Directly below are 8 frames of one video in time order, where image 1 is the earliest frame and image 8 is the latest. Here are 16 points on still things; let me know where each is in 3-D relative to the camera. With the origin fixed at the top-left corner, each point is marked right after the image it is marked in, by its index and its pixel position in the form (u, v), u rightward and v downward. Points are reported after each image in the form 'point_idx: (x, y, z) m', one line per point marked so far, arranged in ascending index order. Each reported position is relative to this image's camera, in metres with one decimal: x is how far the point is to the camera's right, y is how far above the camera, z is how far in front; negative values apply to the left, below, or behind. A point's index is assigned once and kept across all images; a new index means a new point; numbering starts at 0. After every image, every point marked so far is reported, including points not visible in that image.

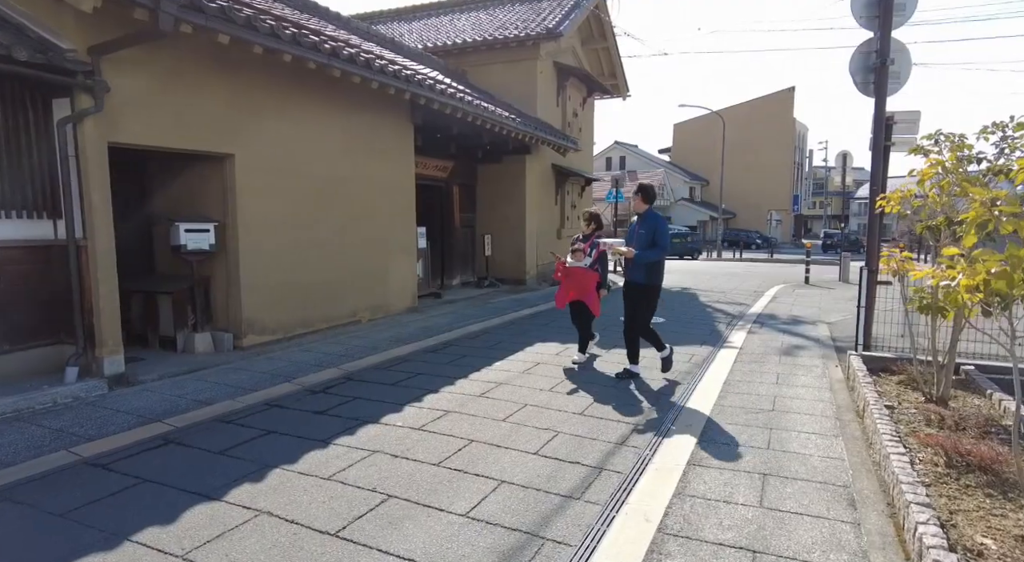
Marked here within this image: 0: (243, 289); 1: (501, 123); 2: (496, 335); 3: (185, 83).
0: (-3.0, -0.1, +7.3) m
1: (-0.2, +2.8, +11.7) m
2: (-0.2, -0.7, +8.5) m
3: (-3.3, +1.9, +6.5) m
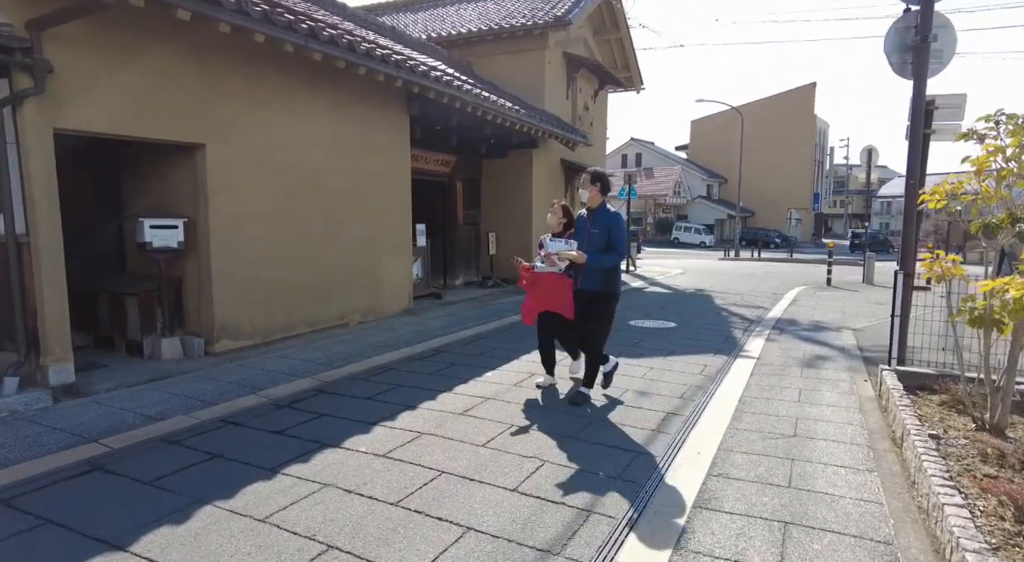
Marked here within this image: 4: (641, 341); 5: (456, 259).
0: (-3.1, -0.1, +6.7) m
1: (-0.1, +2.8, +11.1) m
2: (-0.2, -0.7, +7.9) m
3: (-3.3, +1.9, +5.9) m
4: (+1.6, -0.7, +8.0) m
5: (-1.2, +0.5, +13.4) m
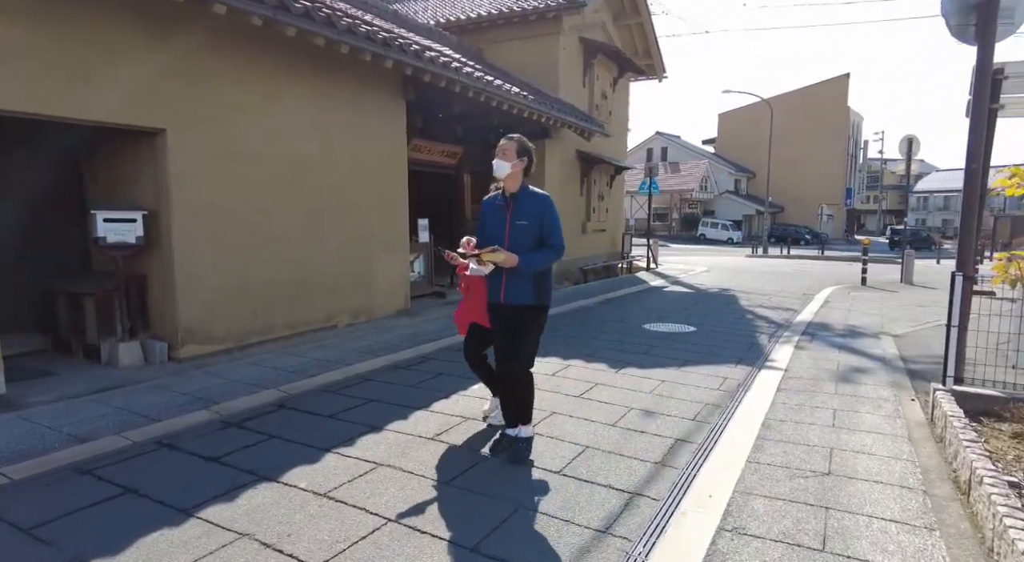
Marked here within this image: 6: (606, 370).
0: (-3.1, -0.1, +6.1) m
1: (0.0, +2.8, +10.3) m
2: (-0.3, -0.7, +7.2) m
3: (-3.4, +1.9, +5.3) m
4: (+1.6, -0.7, +7.2) m
5: (-1.0, +0.5, +12.7) m
6: (+0.9, -0.8, +6.1) m
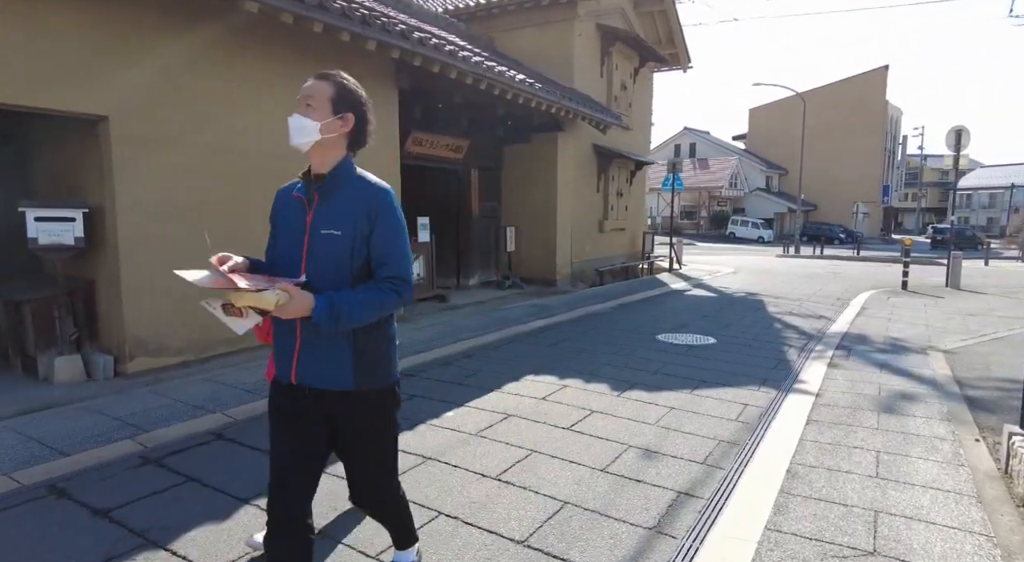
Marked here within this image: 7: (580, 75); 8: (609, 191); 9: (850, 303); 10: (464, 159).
0: (-3.2, -0.1, +5.5) m
1: (+0.1, +2.8, +9.5) m
2: (-0.3, -0.8, +6.4) m
3: (-3.5, +1.9, +4.6) m
4: (+1.5, -0.8, +6.4) m
5: (-0.8, +0.5, +12.0) m
6: (+0.8, -0.9, +5.3) m
7: (+1.4, +4.1, +13.1) m
8: (+2.2, +2.1, +14.6) m
9: (+5.6, -0.4, +10.6) m
10: (-0.8, +2.2, +11.5) m
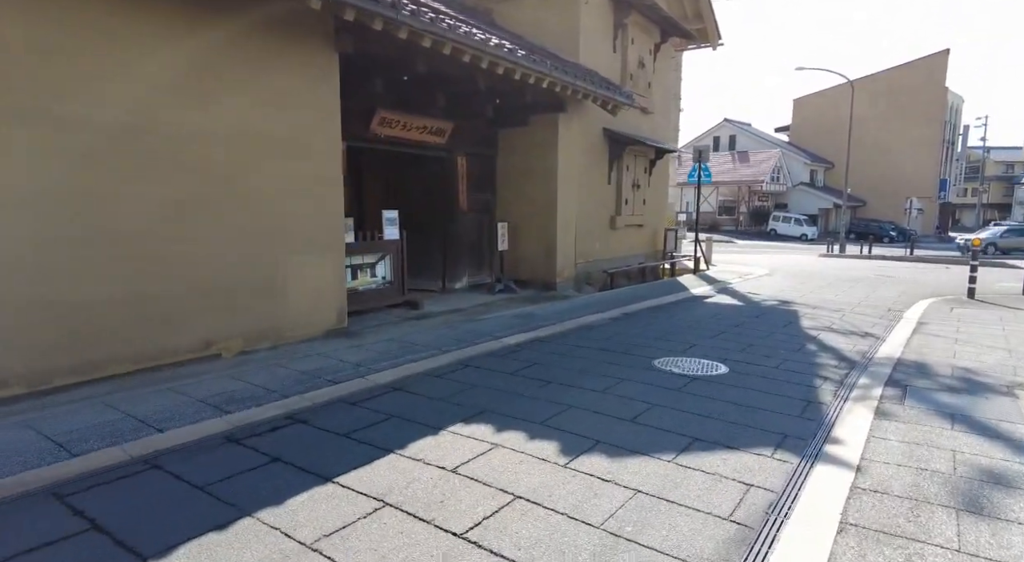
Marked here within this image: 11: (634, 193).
0: (-3.8, -0.2, +4.1) m
1: (-0.2, +2.7, +7.9) m
2: (-0.8, -0.9, +4.9) m
3: (-4.1, +1.8, +3.3) m
4: (+1.0, -0.9, +4.7) m
5: (-0.9, +0.4, +10.5) m
6: (+0.2, -1.0, +3.7) m
7: (+1.3, +4.1, +11.4) m
8: (+2.2, +2.0, +12.9) m
9: (+5.3, -0.5, +8.7) m
10: (-1.0, +2.1, +10.0) m
11: (+2.5, +1.8, +13.5) m
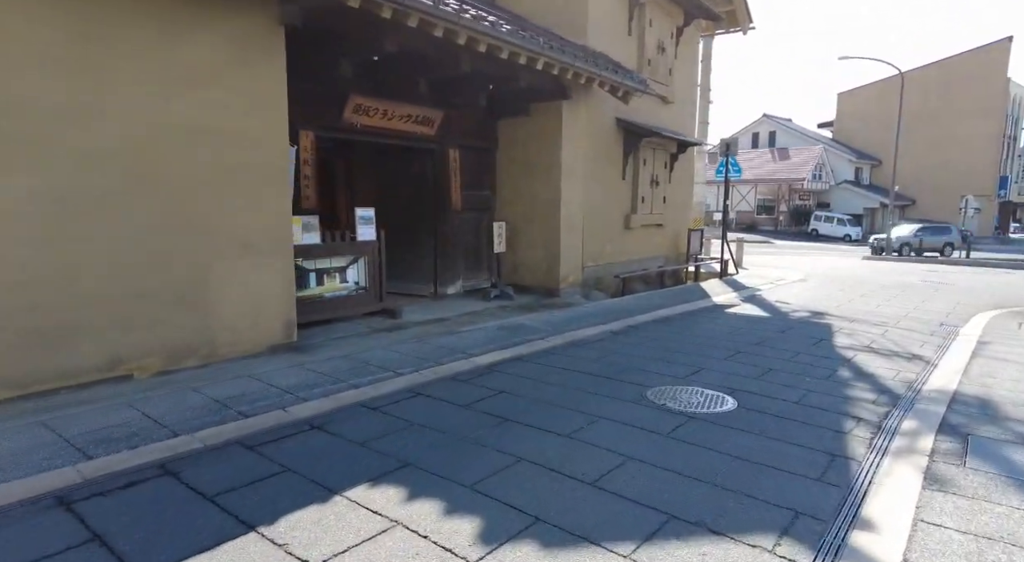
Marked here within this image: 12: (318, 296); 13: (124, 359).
0: (-4.2, -0.3, +3.3) m
1: (-0.3, +2.6, +6.9) m
2: (-1.2, -1.0, +3.9) m
3: (-4.5, +1.8, +2.5) m
4: (+0.7, -1.0, +3.6) m
5: (-1.0, +0.4, +9.5) m
6: (-0.2, -1.1, +2.7) m
7: (+1.4, +4.0, +10.3) m
8: (+2.3, +1.9, +11.8) m
9: (+5.2, -0.6, +7.4) m
10: (-1.1, +2.0, +9.0) m
11: (+2.7, +1.7, +12.4) m
12: (-2.2, -0.2, +7.3) m
13: (-3.0, -0.6, +5.0) m
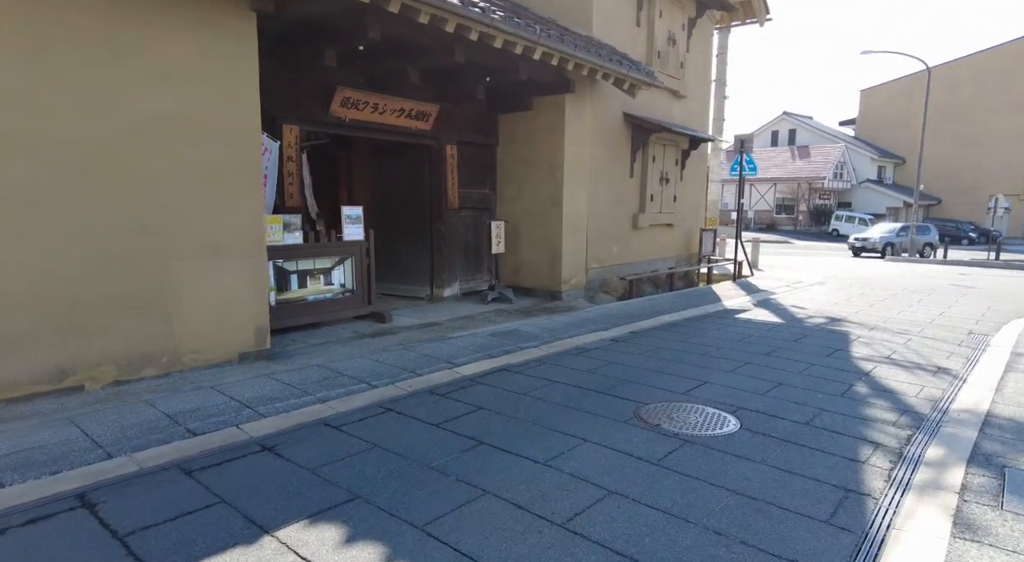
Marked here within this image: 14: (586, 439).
0: (-4.3, -0.3, +3.0) m
1: (-0.4, +2.6, +6.5) m
2: (-1.3, -1.0, +3.5) m
3: (-4.7, +1.7, +2.2) m
4: (+0.5, -1.0, +3.2) m
5: (-1.0, +0.3, +9.1) m
6: (-0.4, -1.1, +2.2) m
7: (+1.4, +3.9, +9.8) m
8: (+2.4, +1.9, +11.3) m
9: (+5.1, -0.7, +6.8) m
10: (-1.1, +2.0, +8.6) m
11: (+2.7, +1.7, +11.9) m
12: (-2.3, -0.2, +6.9) m
13: (-3.1, -0.6, +4.6) m
14: (+0.4, -1.0, +3.9) m
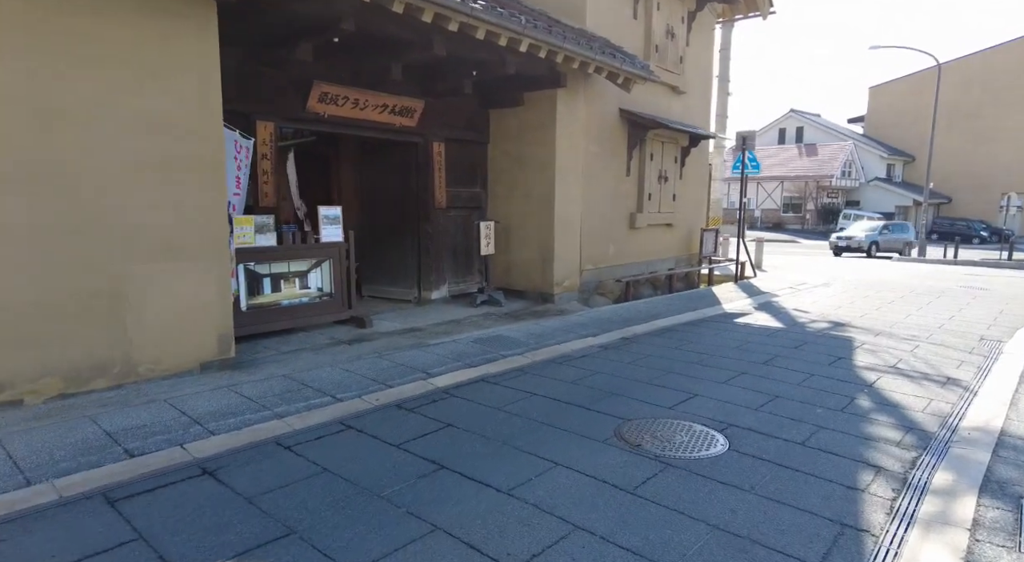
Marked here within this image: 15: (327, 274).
0: (-4.6, -0.3, +2.7) m
1: (-0.6, +2.5, +6.1) m
2: (-1.5, -1.0, +3.2) m
3: (-4.9, +1.7, +1.9) m
4: (+0.3, -1.1, +2.8) m
5: (-1.1, +0.3, +8.7) m
6: (-0.7, -1.2, +1.9) m
7: (+1.3, +3.9, +9.5) m
8: (+2.3, +1.8, +10.9) m
9: (+4.9, -0.7, +6.4) m
10: (-1.2, +2.0, +8.3) m
11: (+2.6, +1.7, +11.5) m
12: (-2.4, -0.2, +6.6) m
13: (-3.3, -0.7, +4.3) m
14: (+0.2, -1.0, +3.6) m
15: (-2.0, +0.1, +7.0) m
